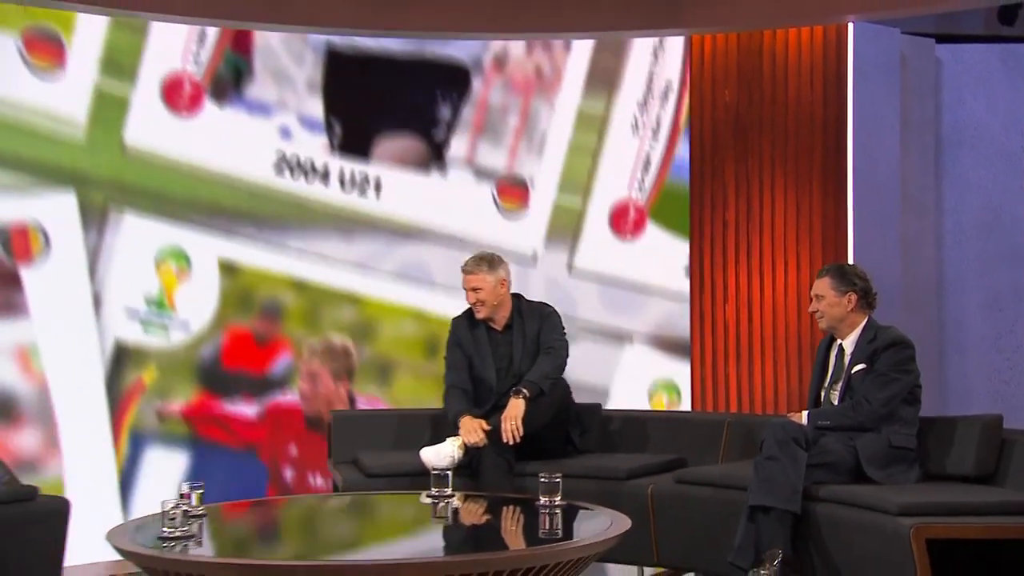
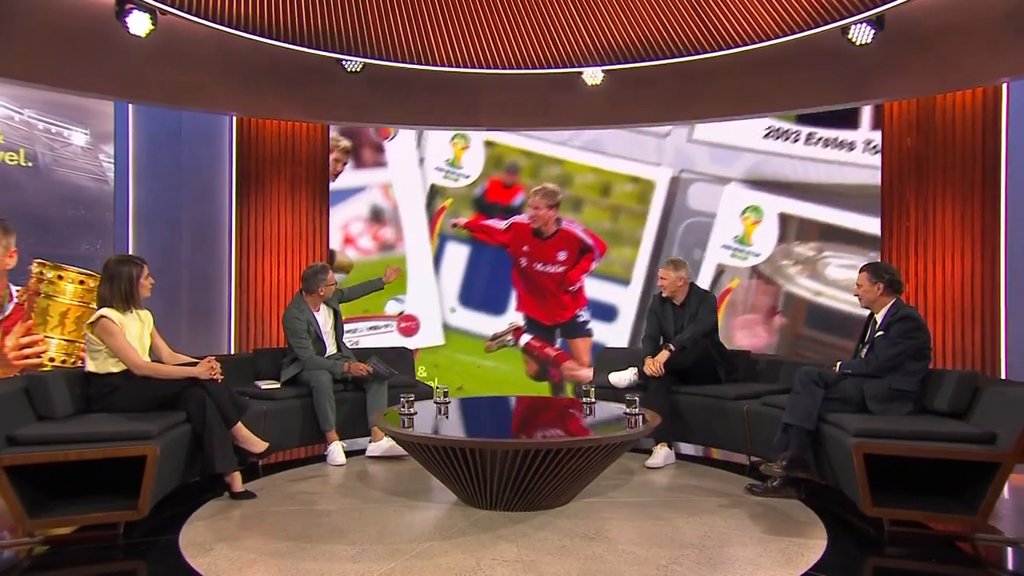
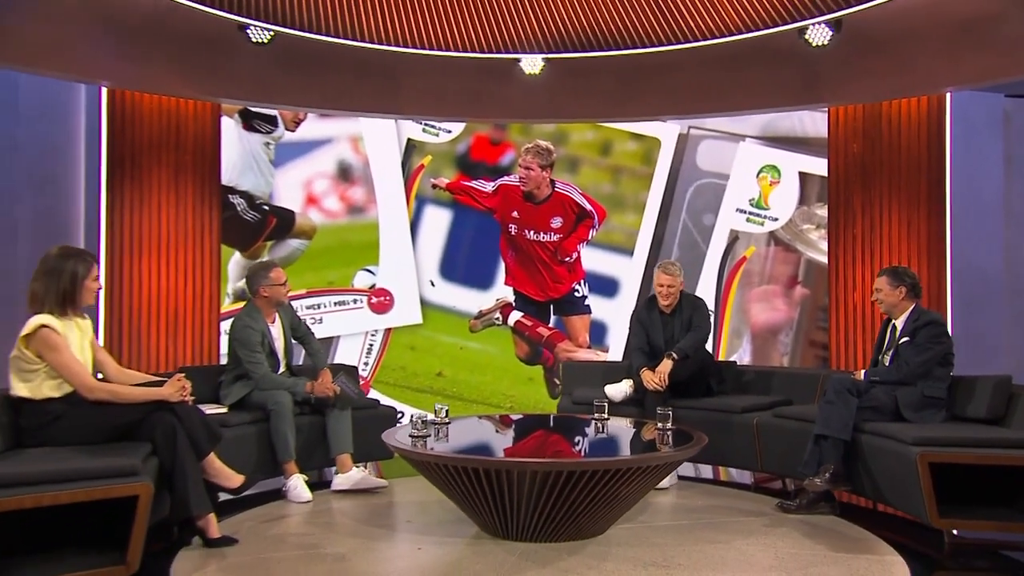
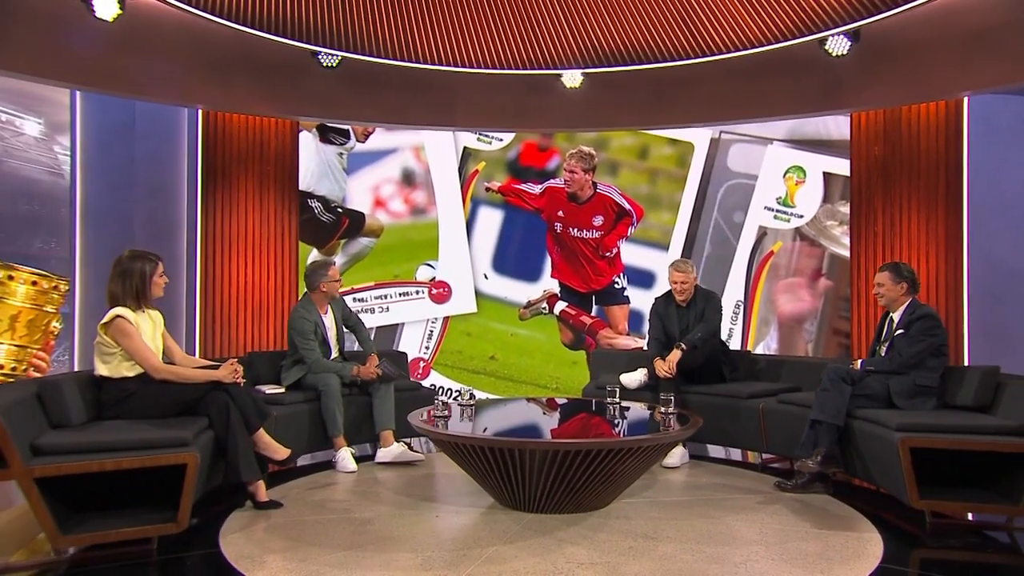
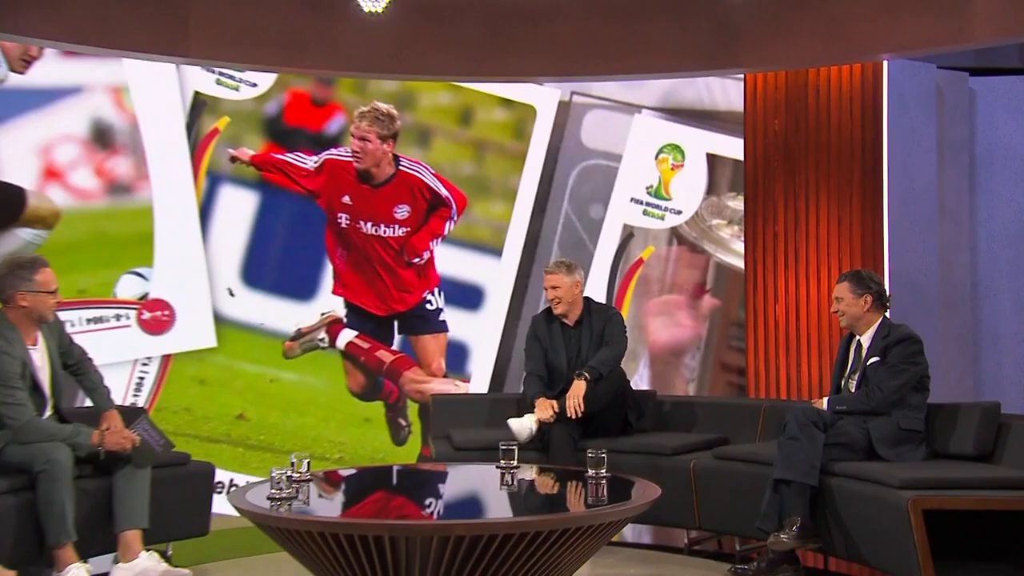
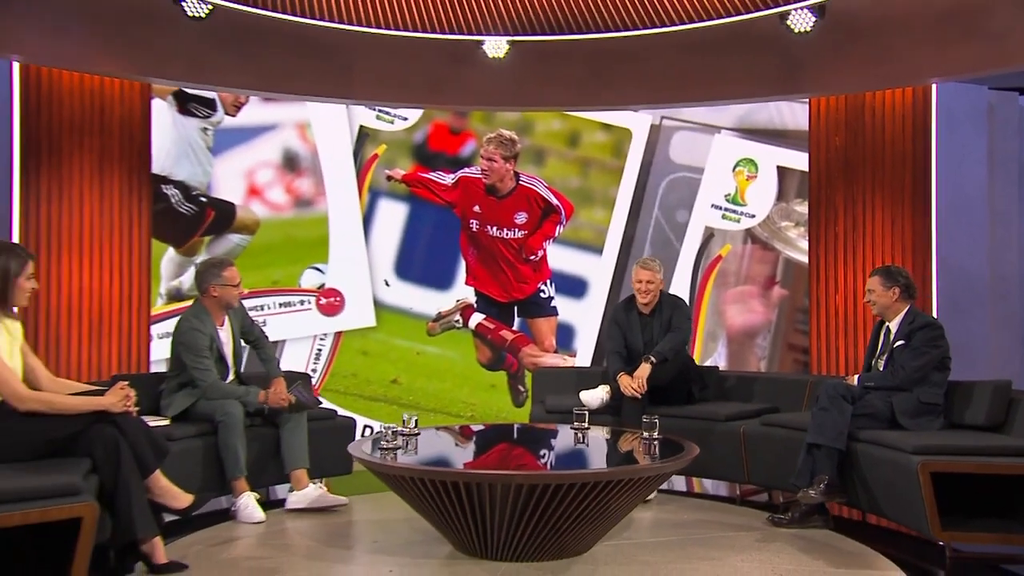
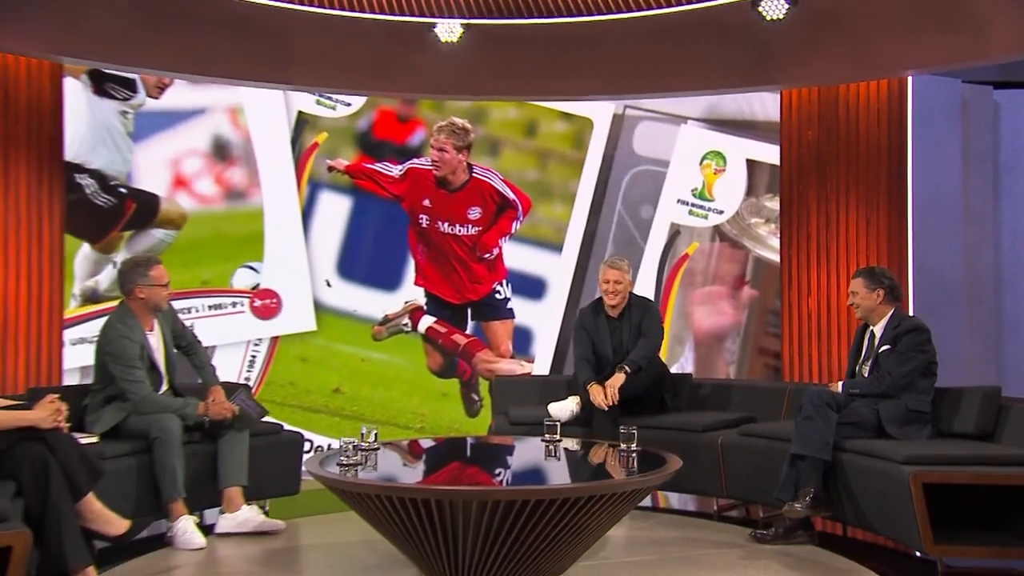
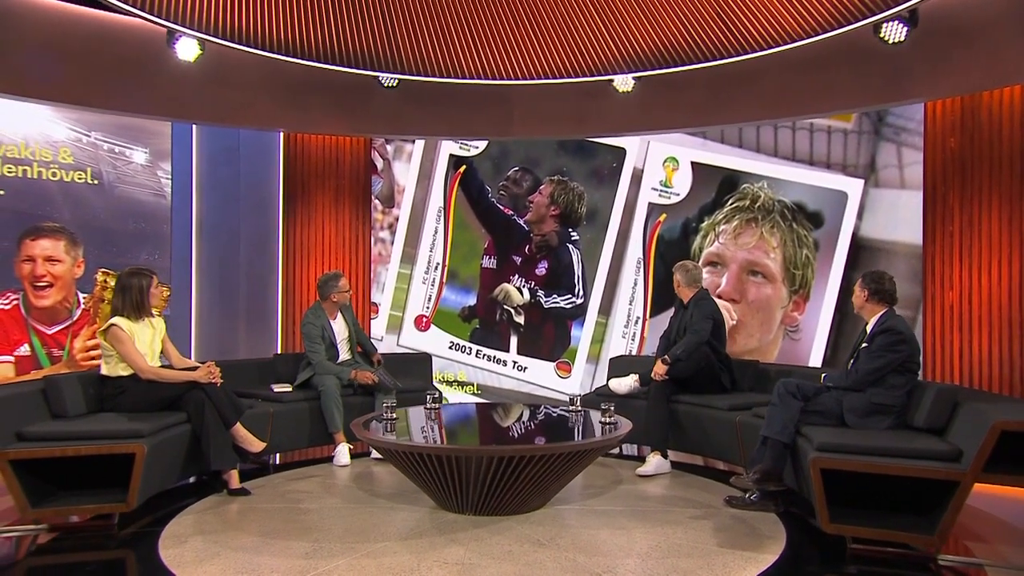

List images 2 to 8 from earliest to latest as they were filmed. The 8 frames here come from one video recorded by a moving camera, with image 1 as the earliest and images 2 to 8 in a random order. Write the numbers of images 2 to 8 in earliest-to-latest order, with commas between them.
5, 7, 6, 3, 4, 2, 8
